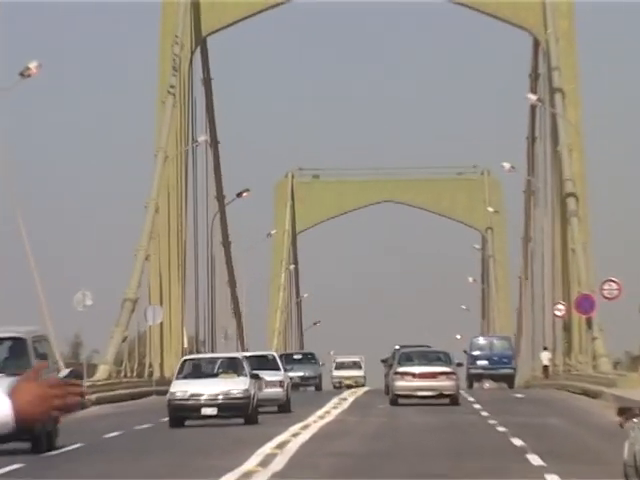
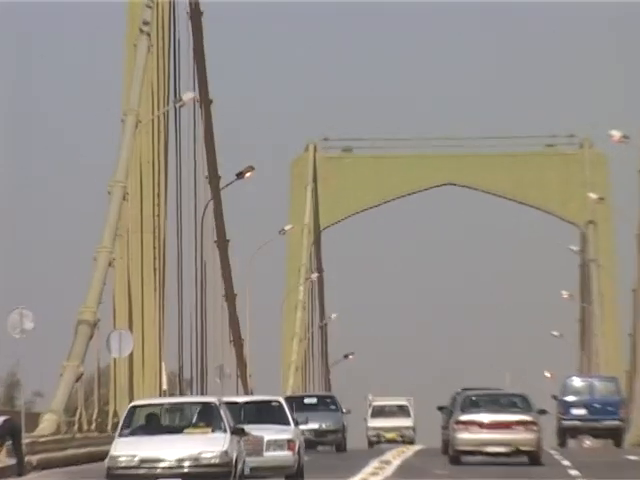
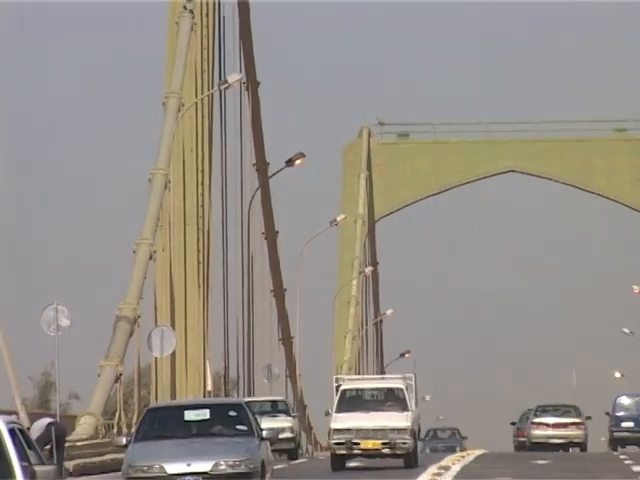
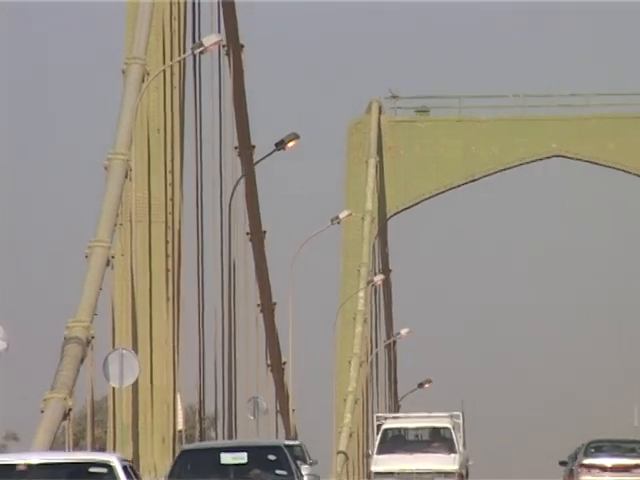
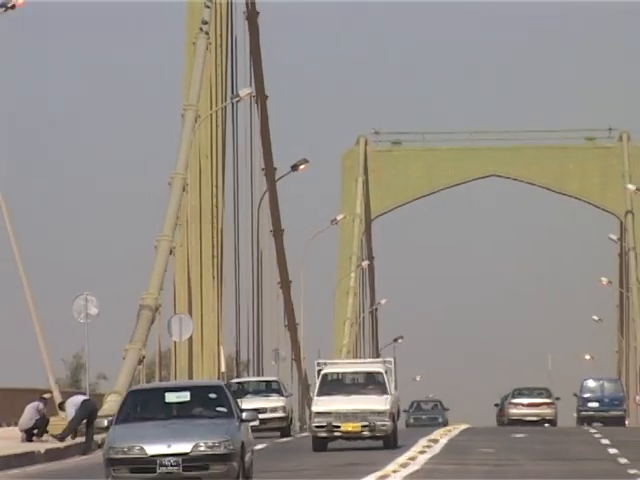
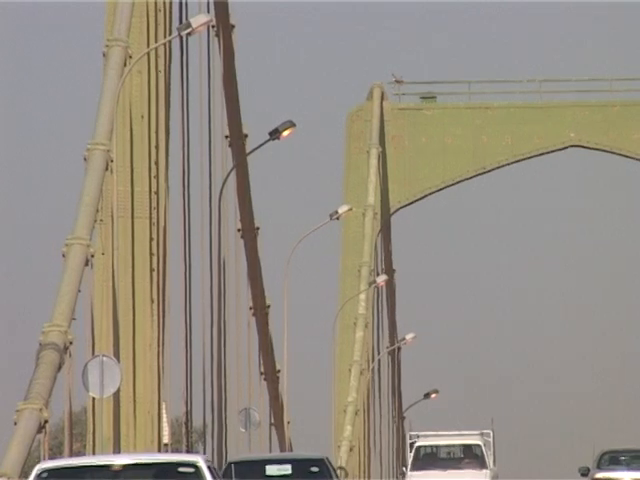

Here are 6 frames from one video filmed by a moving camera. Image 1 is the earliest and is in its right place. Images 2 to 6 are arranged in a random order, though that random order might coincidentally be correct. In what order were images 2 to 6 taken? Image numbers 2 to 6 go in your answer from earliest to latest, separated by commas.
2, 6, 4, 3, 5
